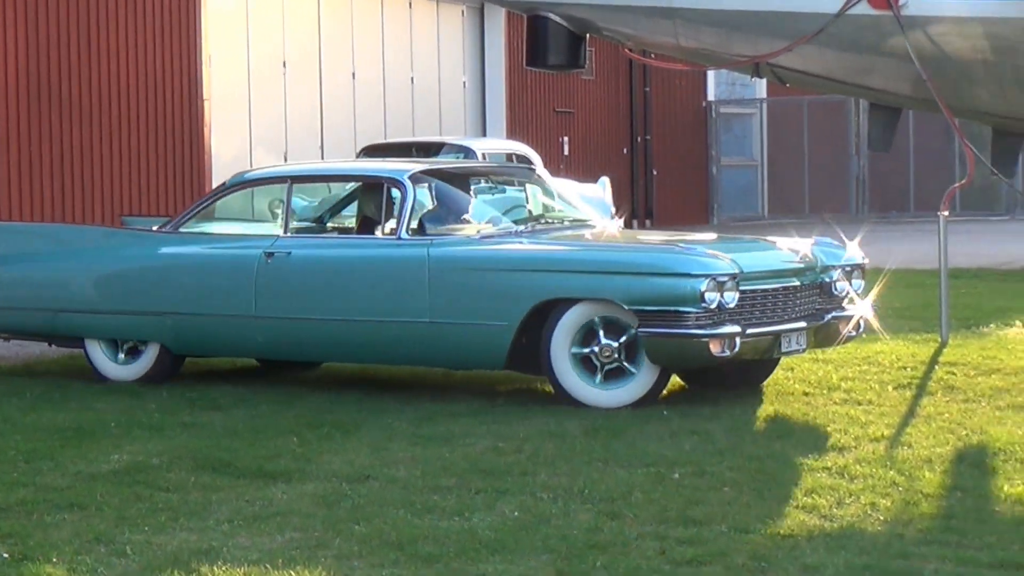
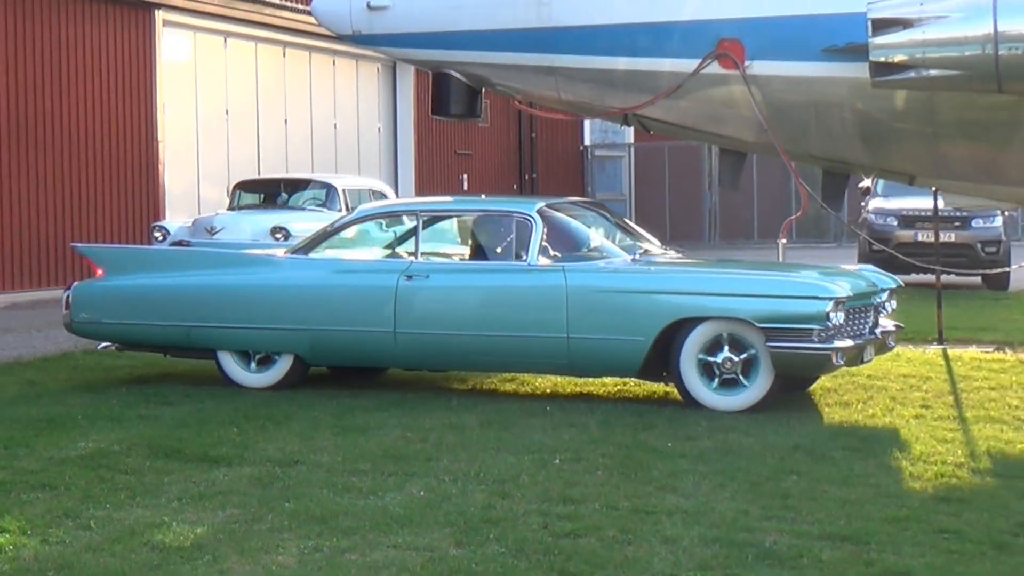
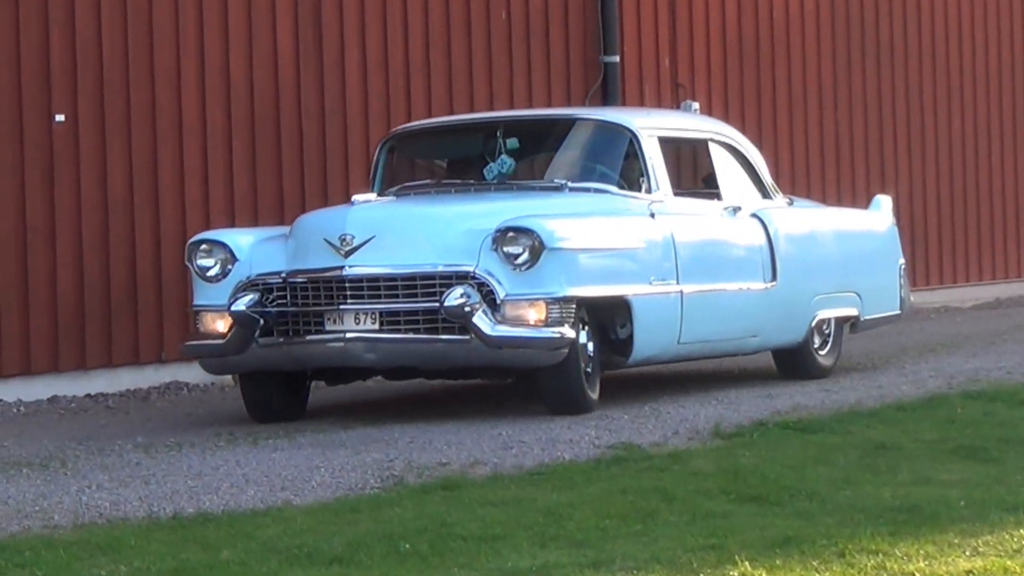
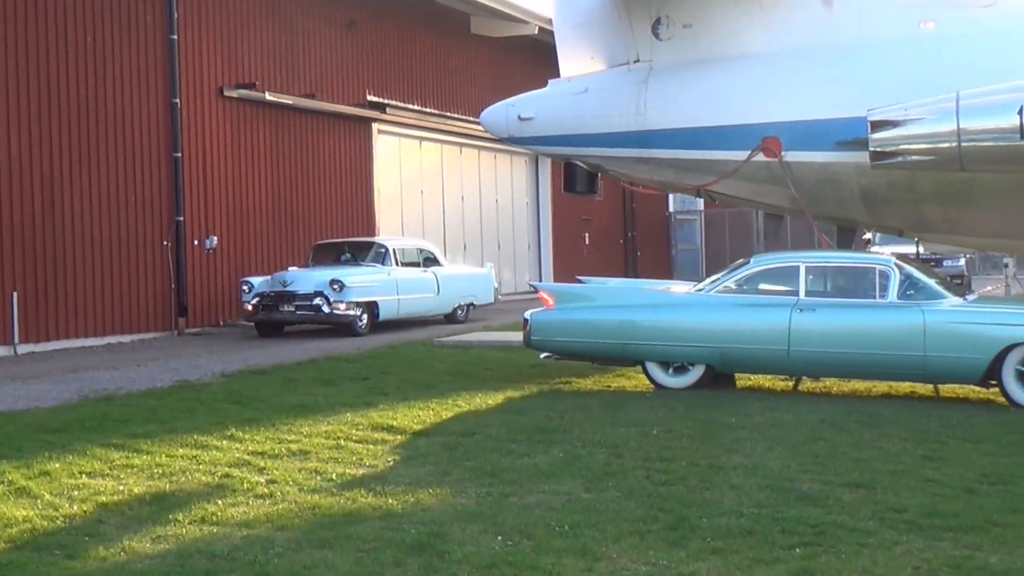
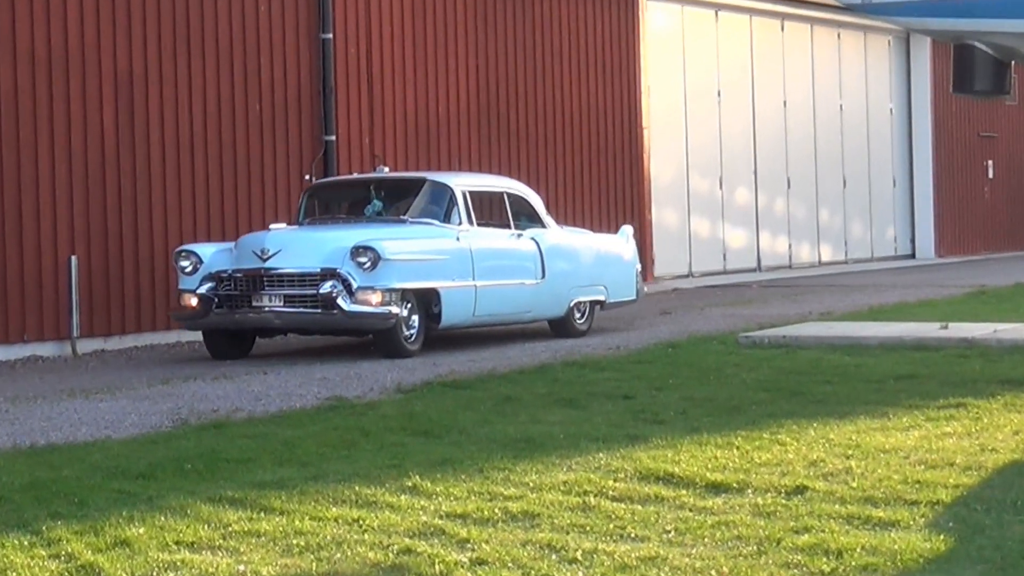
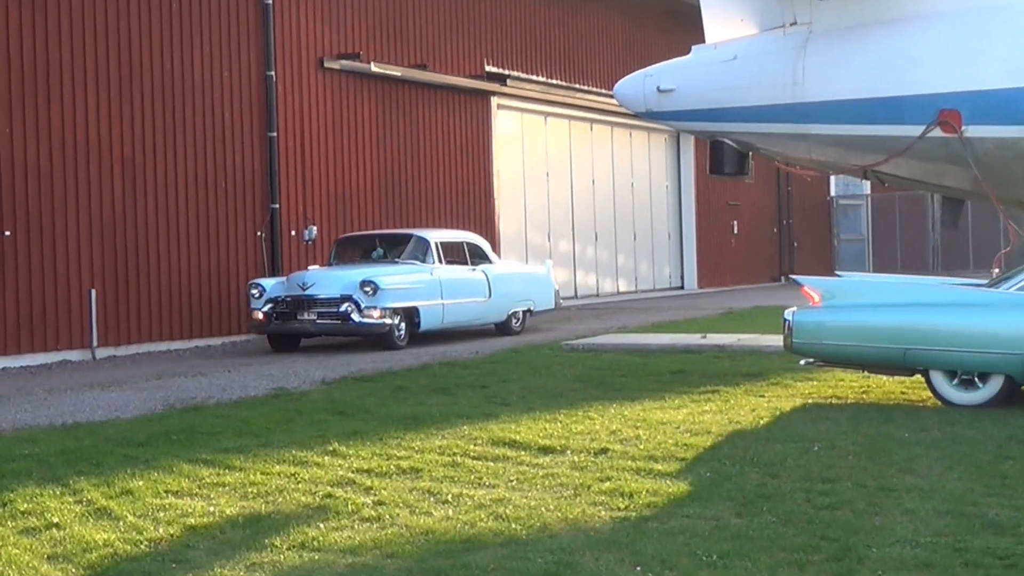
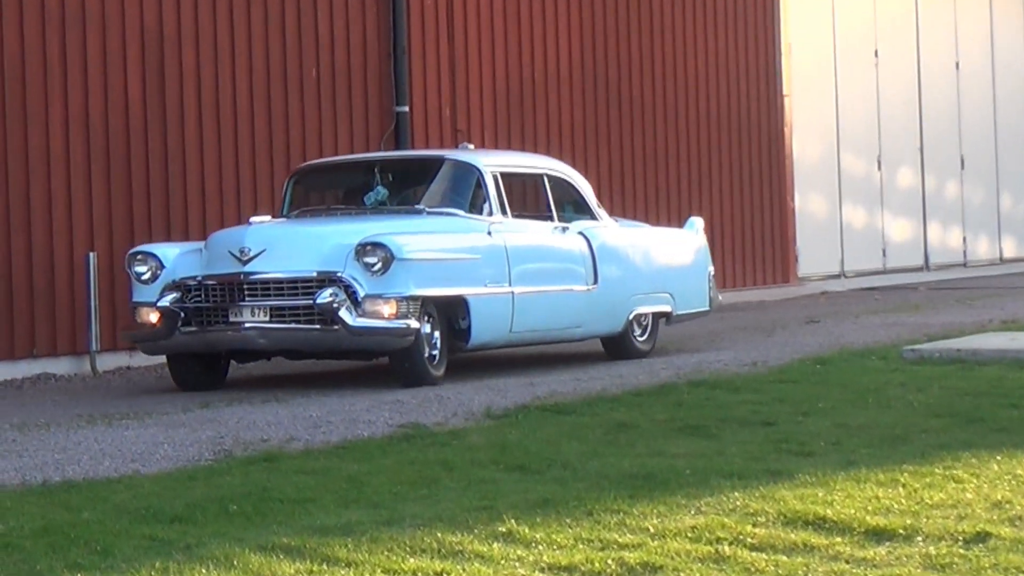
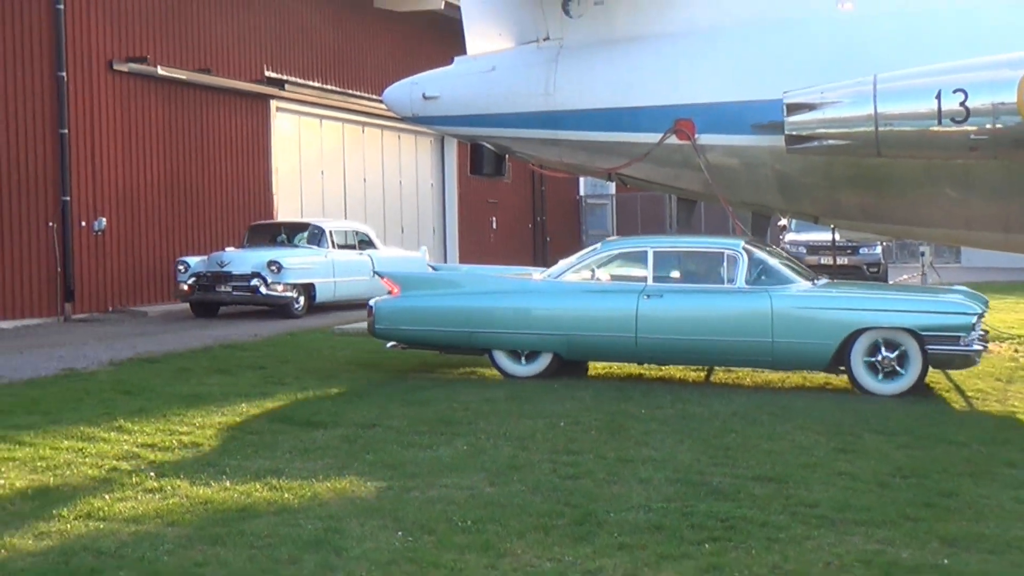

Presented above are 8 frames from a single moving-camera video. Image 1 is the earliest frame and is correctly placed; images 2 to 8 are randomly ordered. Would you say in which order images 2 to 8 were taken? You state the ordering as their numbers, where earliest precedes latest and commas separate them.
2, 8, 4, 6, 5, 7, 3
